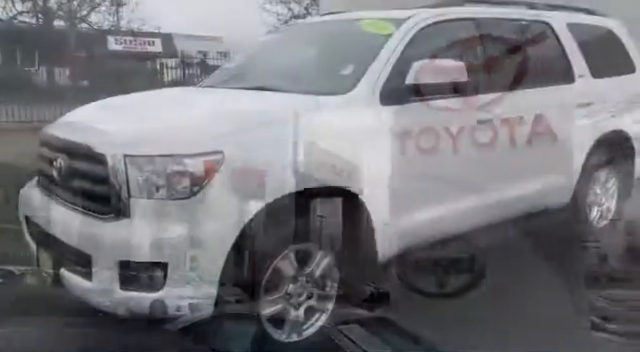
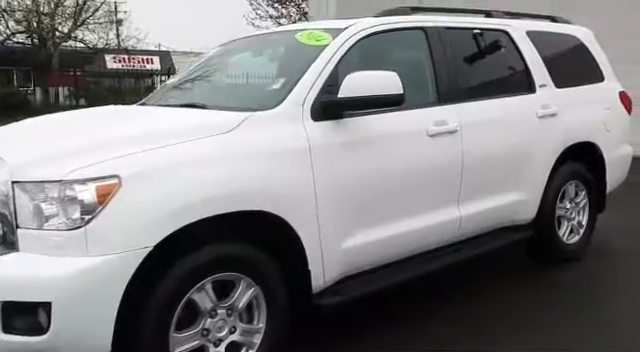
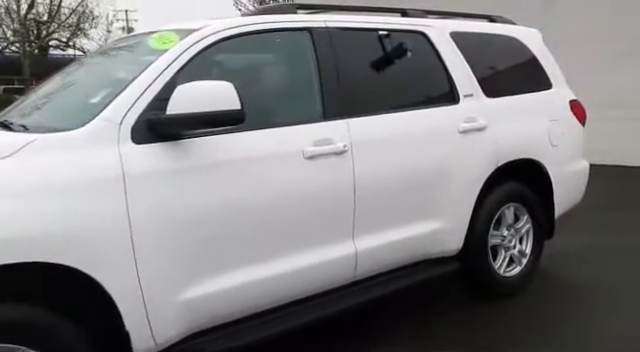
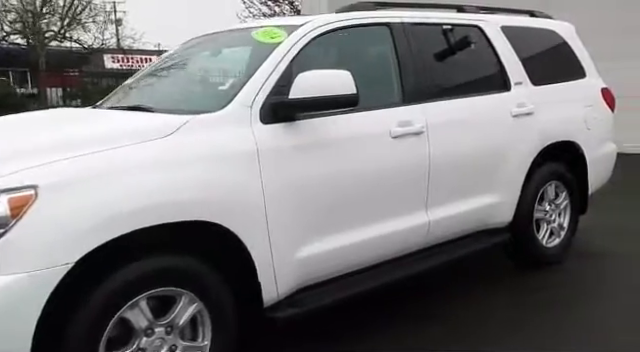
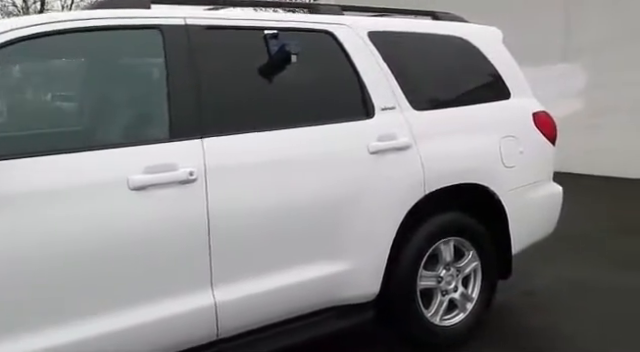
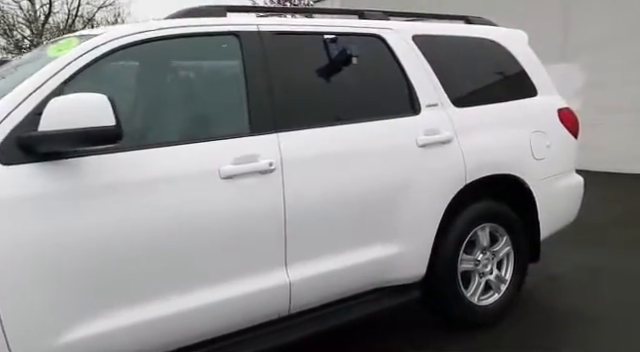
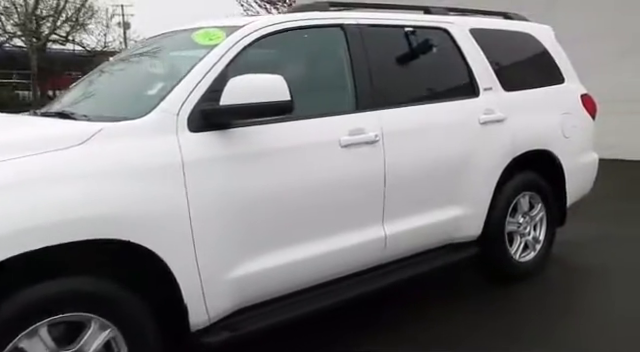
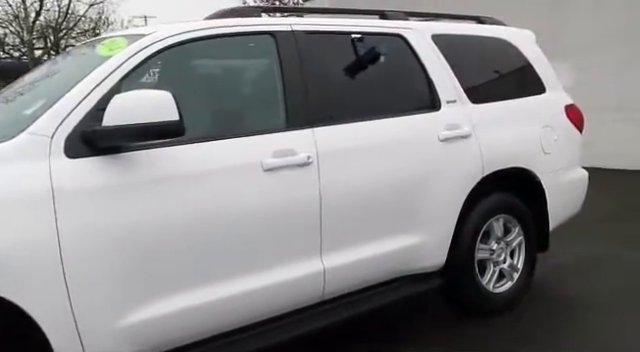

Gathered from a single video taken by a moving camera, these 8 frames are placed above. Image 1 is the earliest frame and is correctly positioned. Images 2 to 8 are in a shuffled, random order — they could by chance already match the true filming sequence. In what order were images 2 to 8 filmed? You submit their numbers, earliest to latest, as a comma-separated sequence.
2, 4, 7, 3, 8, 6, 5
